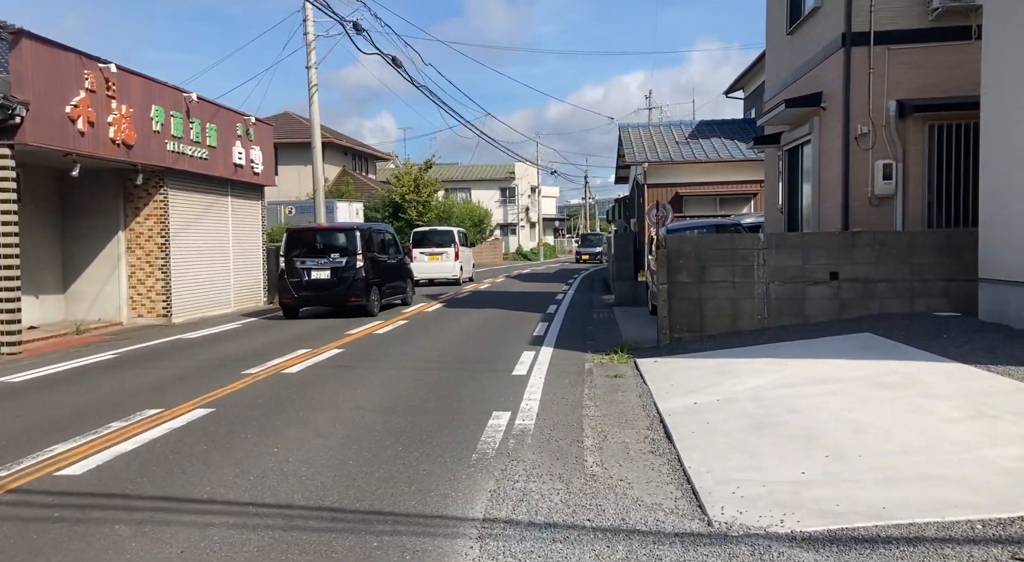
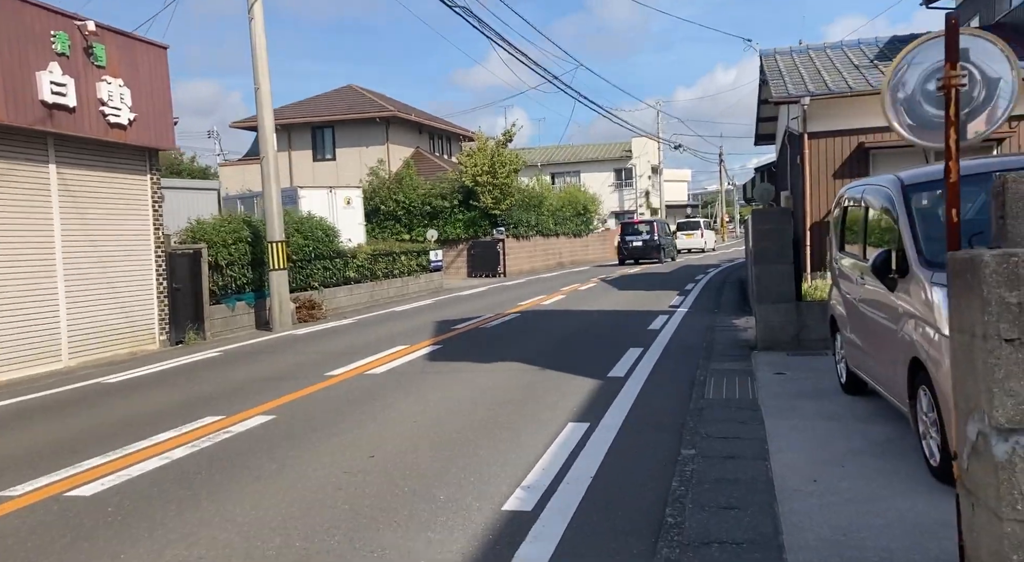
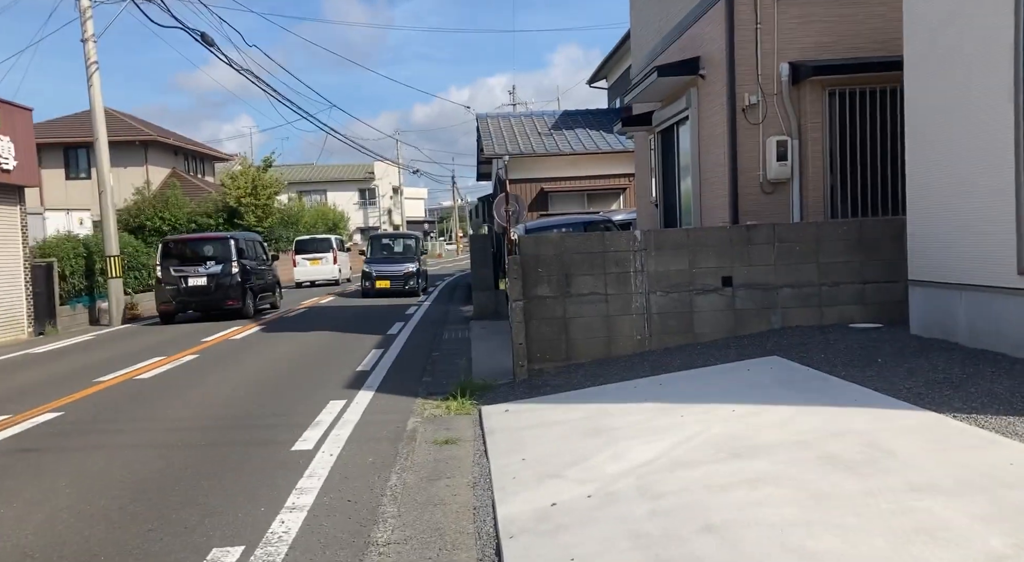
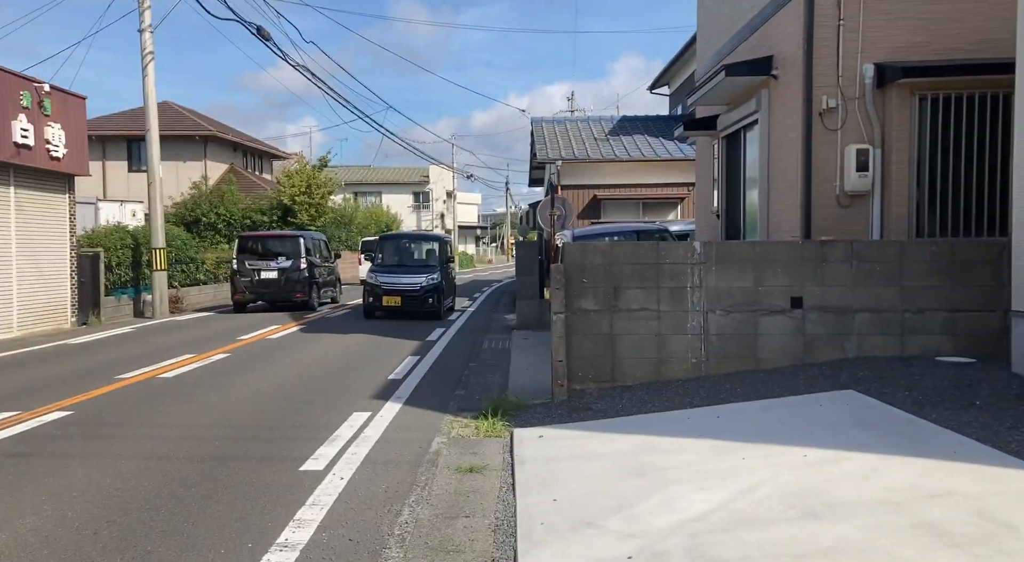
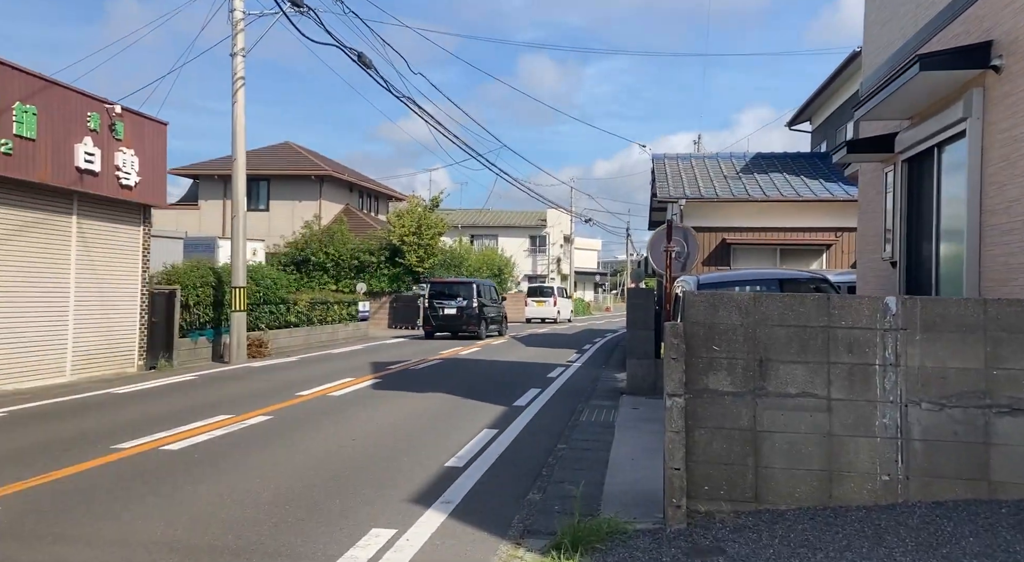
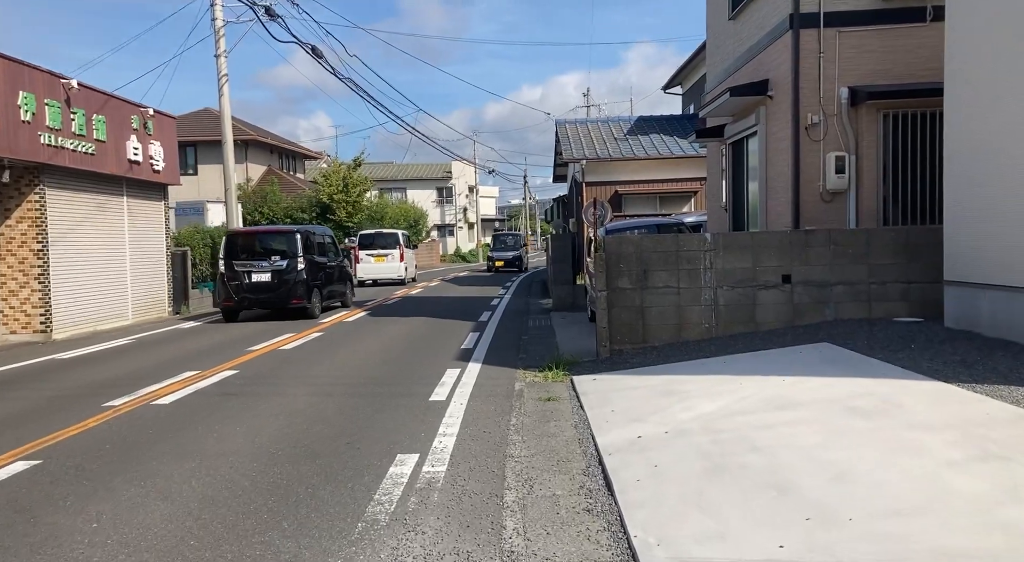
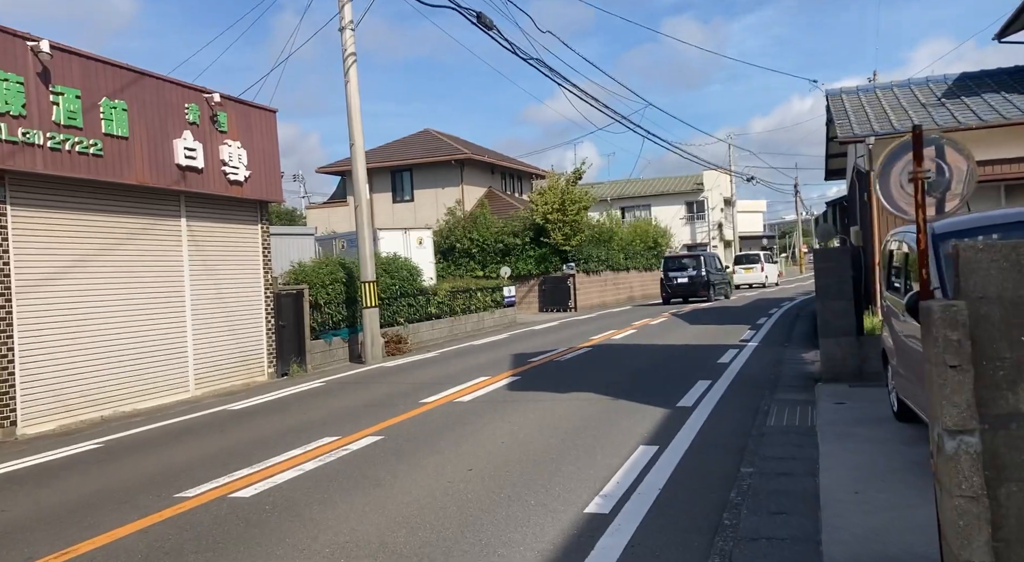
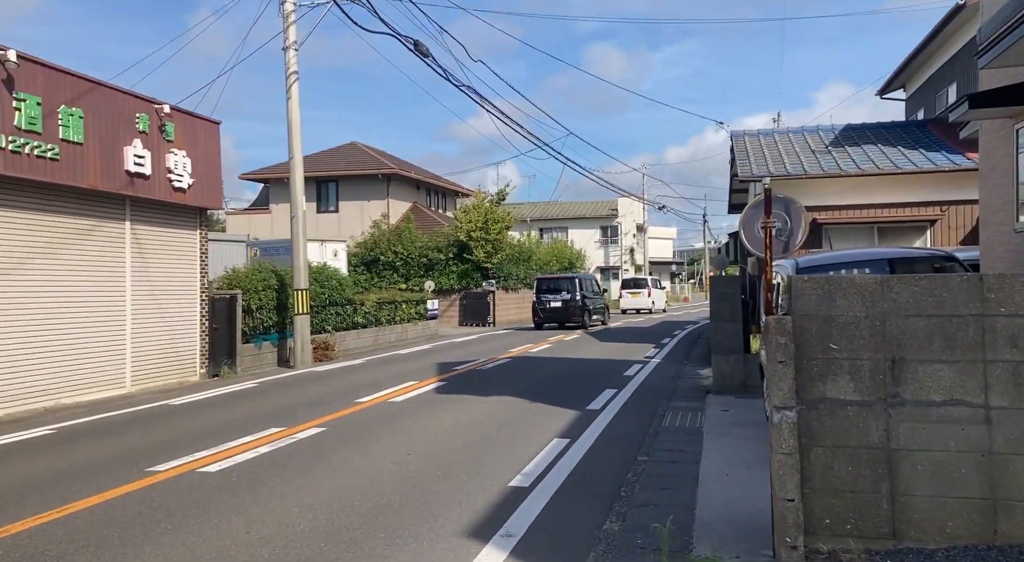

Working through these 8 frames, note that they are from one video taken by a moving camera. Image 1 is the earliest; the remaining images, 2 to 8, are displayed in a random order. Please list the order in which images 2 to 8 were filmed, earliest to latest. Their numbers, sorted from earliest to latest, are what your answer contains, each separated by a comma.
6, 3, 4, 5, 8, 7, 2
